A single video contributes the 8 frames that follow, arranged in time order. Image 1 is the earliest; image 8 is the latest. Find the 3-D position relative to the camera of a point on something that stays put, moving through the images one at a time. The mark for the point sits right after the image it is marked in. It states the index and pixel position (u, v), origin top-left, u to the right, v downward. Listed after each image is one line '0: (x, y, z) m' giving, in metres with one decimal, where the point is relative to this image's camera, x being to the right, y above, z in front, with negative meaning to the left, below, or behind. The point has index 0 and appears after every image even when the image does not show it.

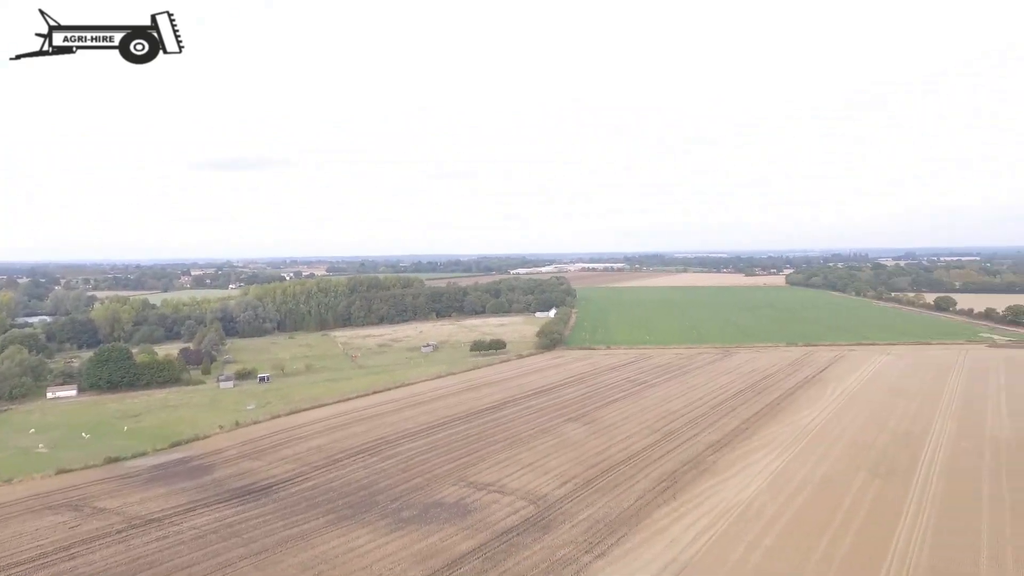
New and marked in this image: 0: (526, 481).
0: (+0.4, -4.8, +15.4) m
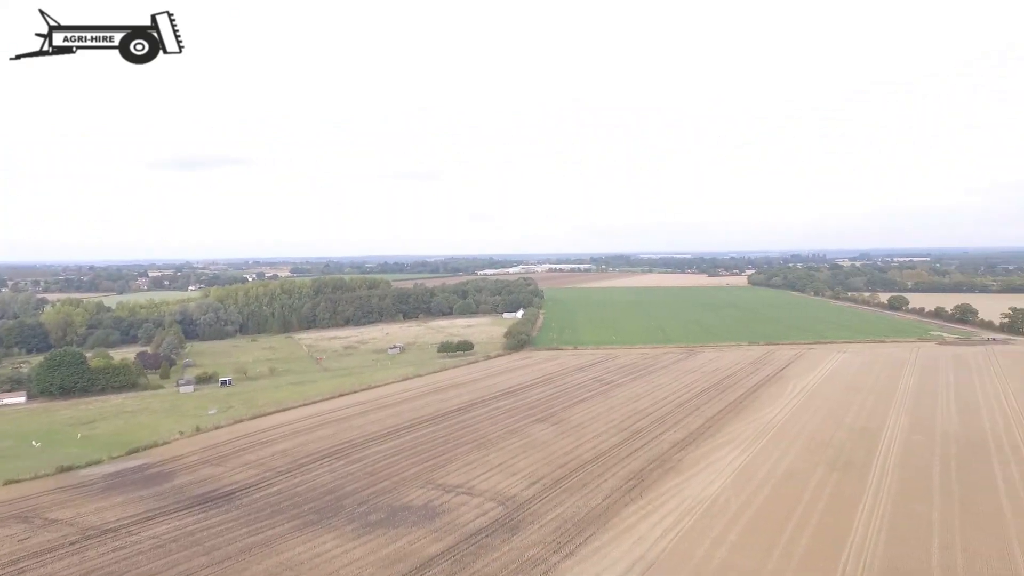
0: (-0.4, -4.9, +15.4) m
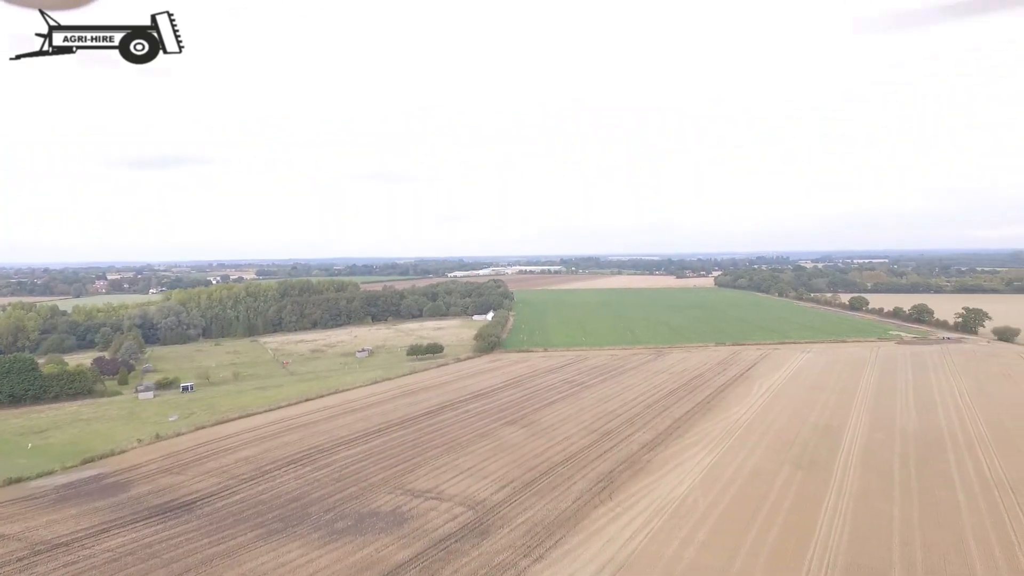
0: (-1.2, -4.9, +15.3) m
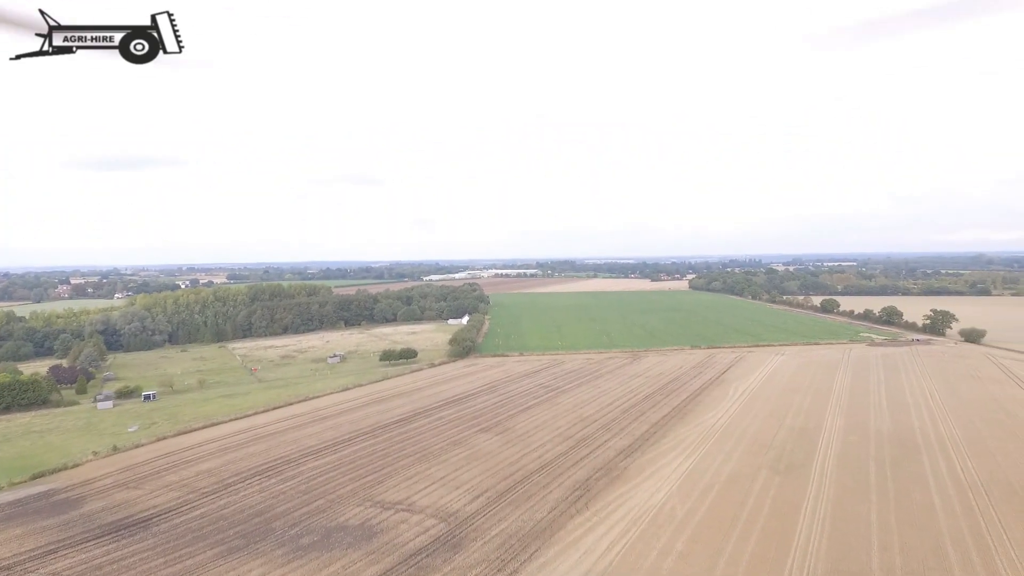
0: (-1.8, -5.0, +14.8) m
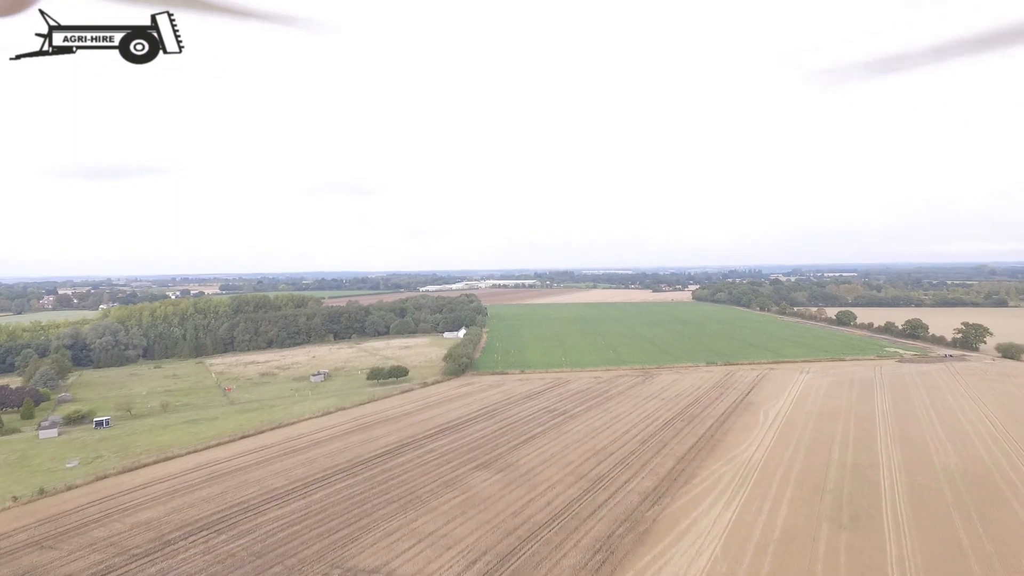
0: (-1.7, -5.3, +11.8) m
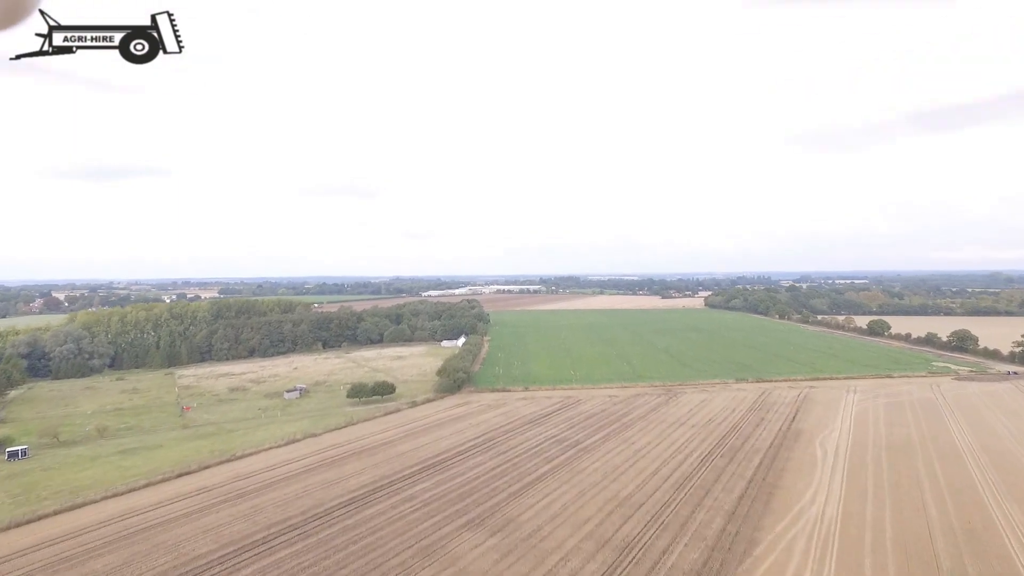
0: (-1.8, -5.3, +7.7) m
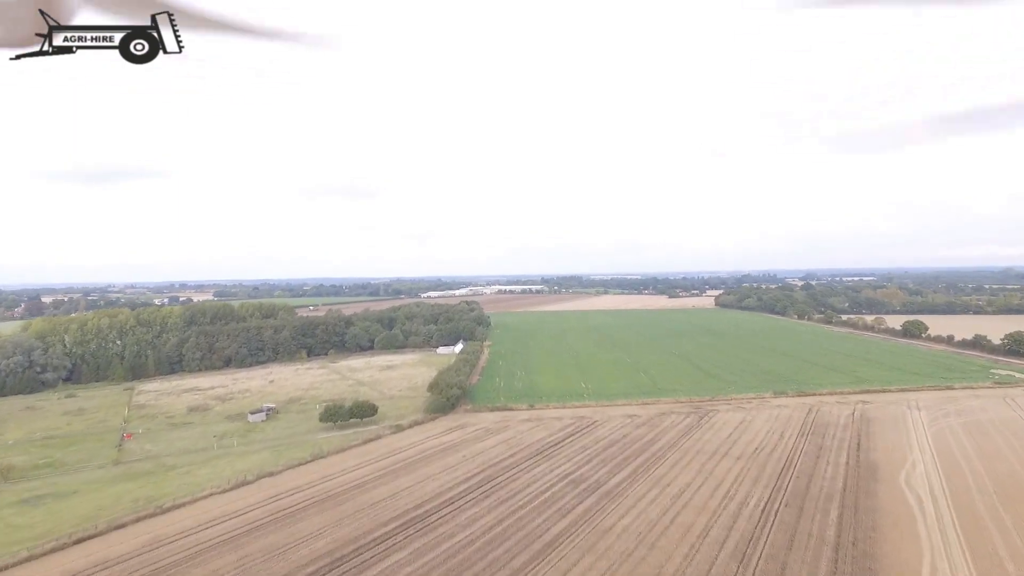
0: (-1.7, -5.4, +3.4) m
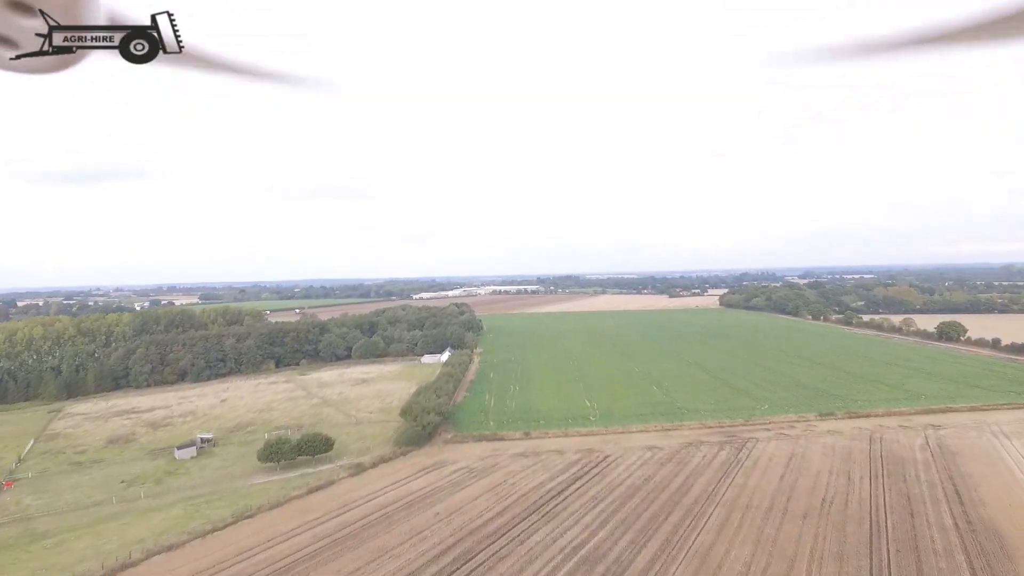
0: (-1.9, -5.4, -1.5) m
